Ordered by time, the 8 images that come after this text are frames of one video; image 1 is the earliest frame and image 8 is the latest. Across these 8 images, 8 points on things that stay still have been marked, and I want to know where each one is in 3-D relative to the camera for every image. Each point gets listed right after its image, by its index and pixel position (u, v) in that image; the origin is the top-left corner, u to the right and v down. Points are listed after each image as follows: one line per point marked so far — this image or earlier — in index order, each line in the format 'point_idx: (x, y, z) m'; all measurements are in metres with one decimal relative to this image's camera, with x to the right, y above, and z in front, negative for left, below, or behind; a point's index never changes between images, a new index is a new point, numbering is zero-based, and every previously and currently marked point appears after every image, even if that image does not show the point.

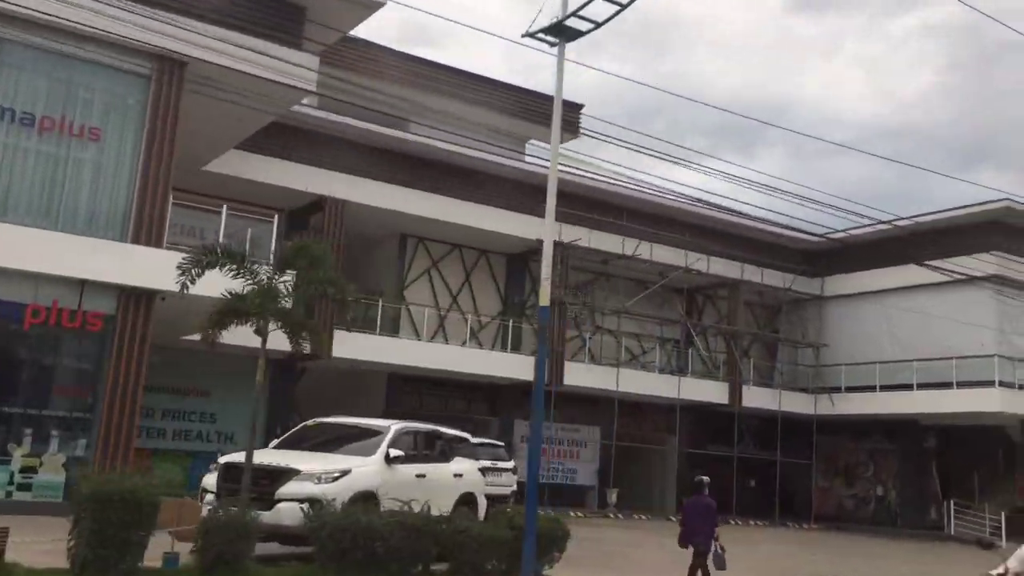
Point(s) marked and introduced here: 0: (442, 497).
0: (-1.2, -2.8, +12.9) m
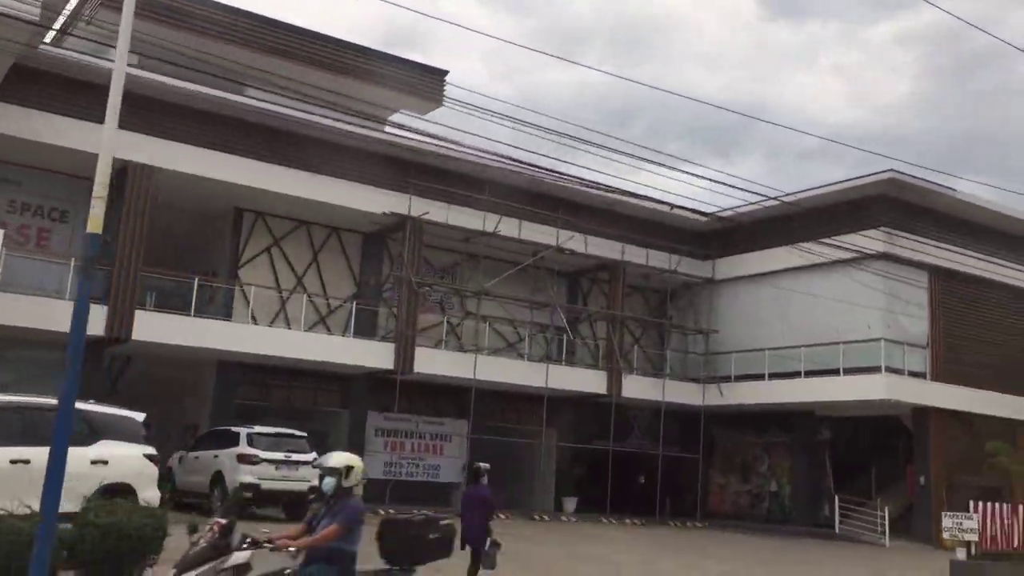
0: (-4.8, -2.2, +10.5) m
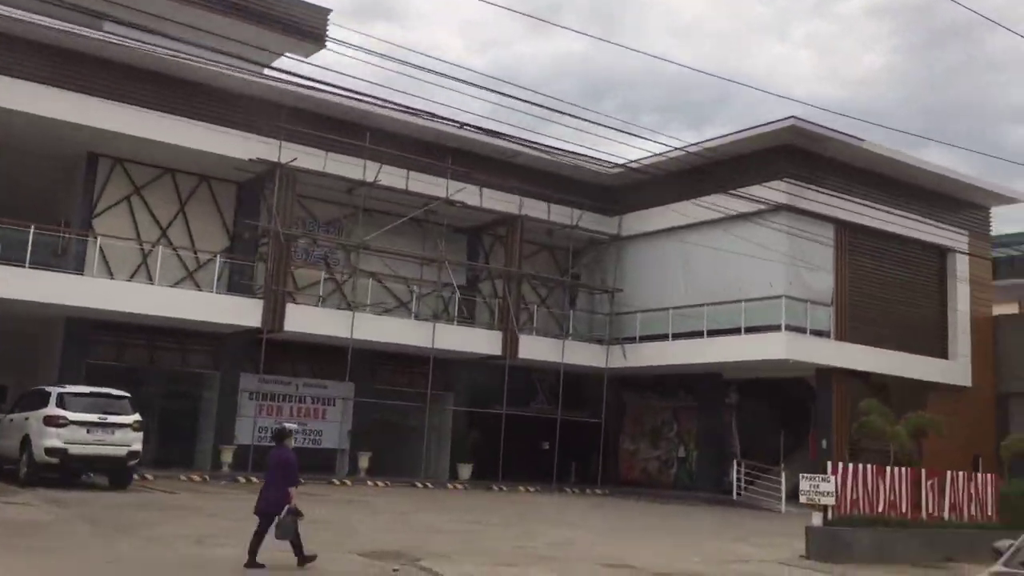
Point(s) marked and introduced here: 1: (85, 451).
0: (-7.4, -1.5, +8.8) m
1: (-7.2, -2.8, +16.3) m
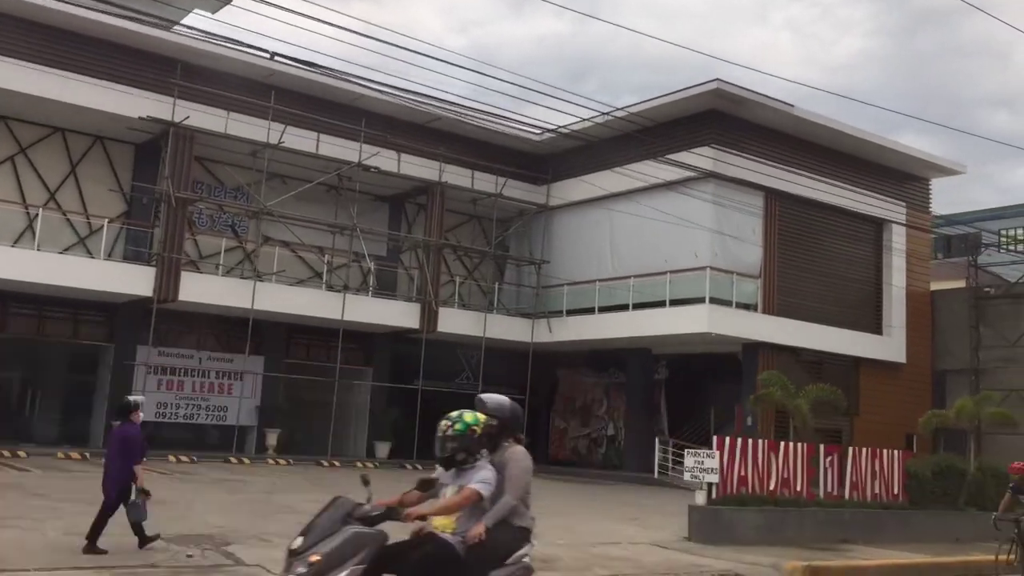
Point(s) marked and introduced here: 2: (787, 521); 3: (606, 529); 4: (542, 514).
0: (-9.2, -1.0, +7.5) m
1: (-9.2, -2.1, +15.0) m
2: (+3.9, -3.3, +13.6) m
3: (+1.3, -3.4, +13.7) m
4: (+0.5, -3.5, +14.9) m
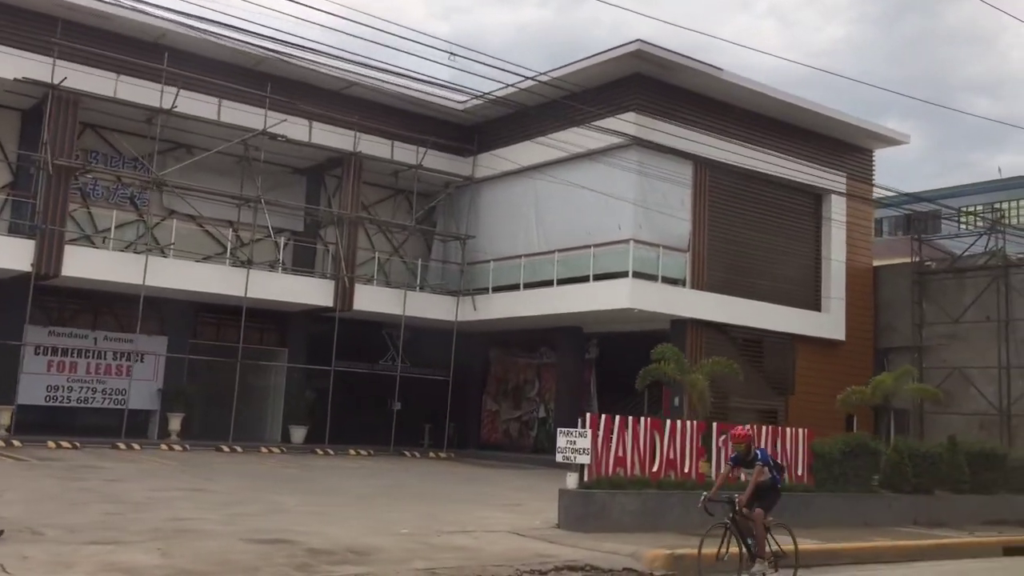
0: (-10.9, -0.6, +6.1) m
1: (-11.0, -1.7, +13.6) m
2: (+2.0, -2.8, +12.4) m
3: (-0.5, -3.0, +12.5) m
4: (-1.4, -3.0, +13.6) m
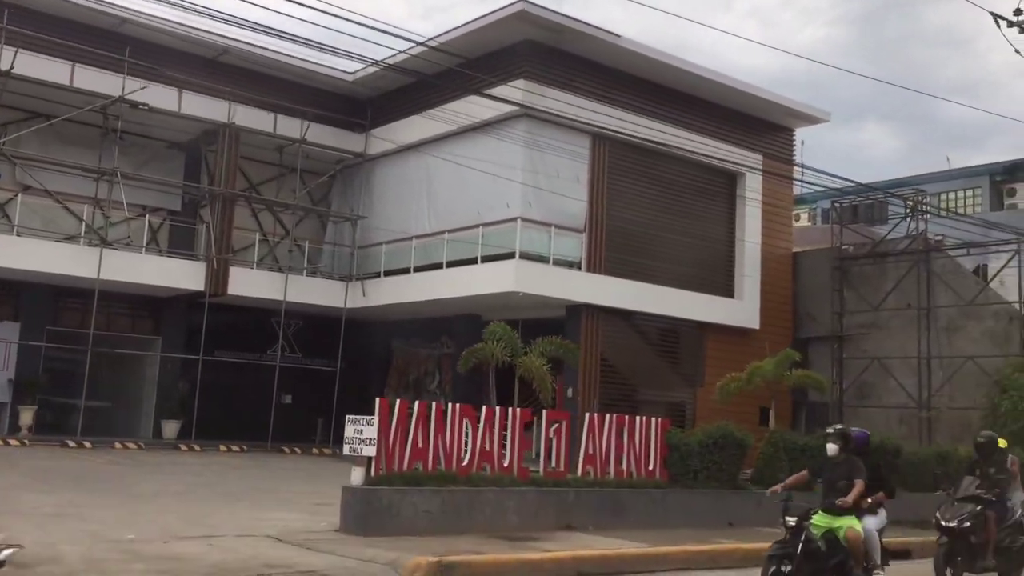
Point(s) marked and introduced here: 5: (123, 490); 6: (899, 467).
0: (-13.1, -0.2, +4.1) m
1: (-13.4, -1.3, +11.6) m
2: (-0.4, -2.4, +10.7) m
3: (-2.9, -2.6, +10.7) m
4: (-3.8, -2.6, +11.8) m
5: (-5.3, -2.7, +13.0) m
6: (+6.6, -3.0, +16.4) m
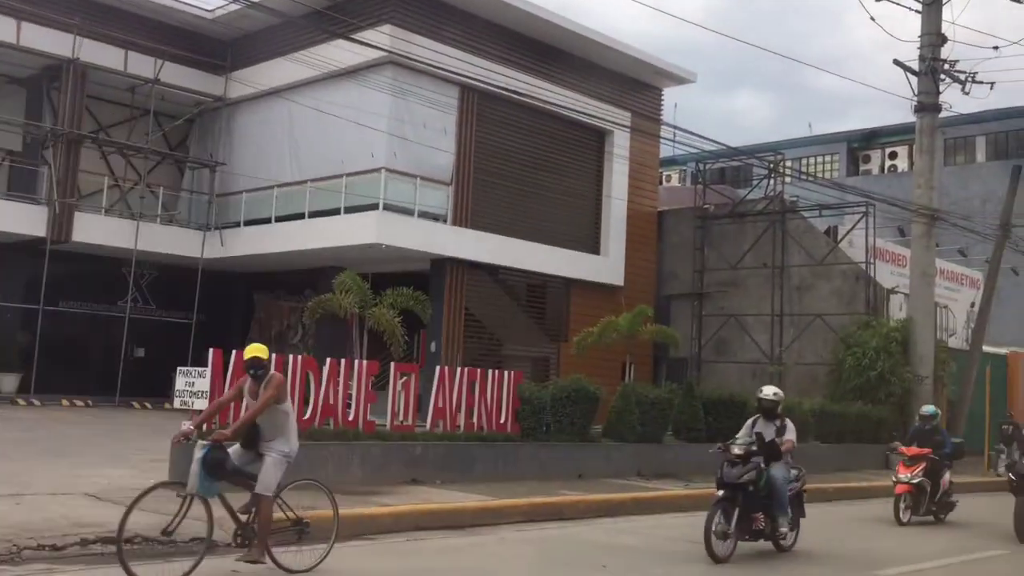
0: (-13.9, +0.2, +2.2) m
1: (-15.1, -0.5, +9.7) m
2: (-2.1, -1.8, +10.4) m
3: (-4.6, -2.0, +10.1) m
4: (-5.6, -2.0, +11.1) m
5: (-7.2, -2.0, +12.1) m
6: (+4.1, -2.3, +16.9) m
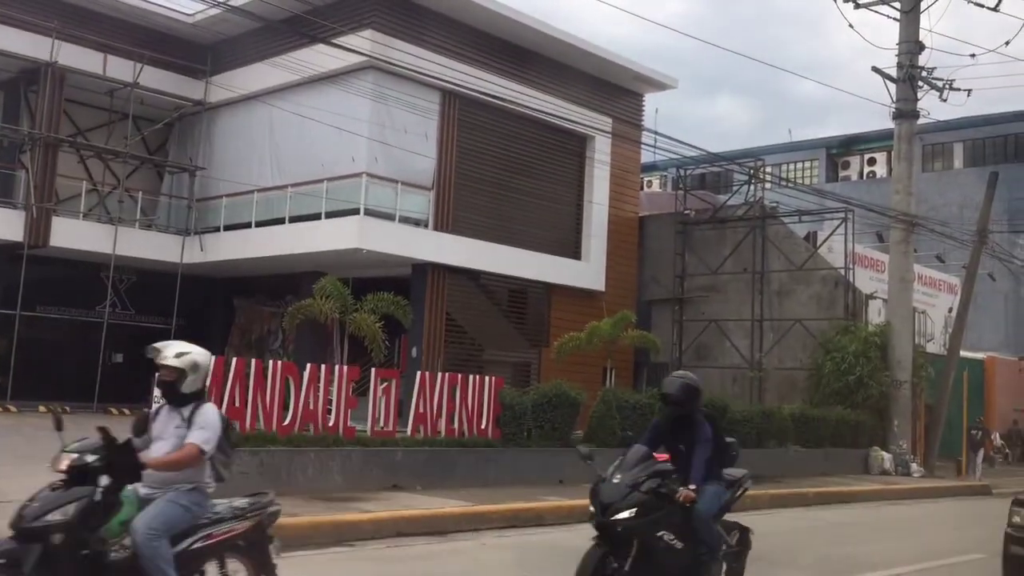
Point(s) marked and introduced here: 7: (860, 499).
0: (-13.9, +0.2, +1.9) m
1: (-15.3, -0.5, +9.4) m
2: (-2.3, -1.9, +10.4) m
3: (-4.8, -2.0, +10.0) m
4: (-5.8, -2.0, +11.0) m
5: (-7.5, -2.1, +11.9) m
6: (+3.8, -2.4, +17.0) m
7: (+6.0, -3.6, +16.7) m
